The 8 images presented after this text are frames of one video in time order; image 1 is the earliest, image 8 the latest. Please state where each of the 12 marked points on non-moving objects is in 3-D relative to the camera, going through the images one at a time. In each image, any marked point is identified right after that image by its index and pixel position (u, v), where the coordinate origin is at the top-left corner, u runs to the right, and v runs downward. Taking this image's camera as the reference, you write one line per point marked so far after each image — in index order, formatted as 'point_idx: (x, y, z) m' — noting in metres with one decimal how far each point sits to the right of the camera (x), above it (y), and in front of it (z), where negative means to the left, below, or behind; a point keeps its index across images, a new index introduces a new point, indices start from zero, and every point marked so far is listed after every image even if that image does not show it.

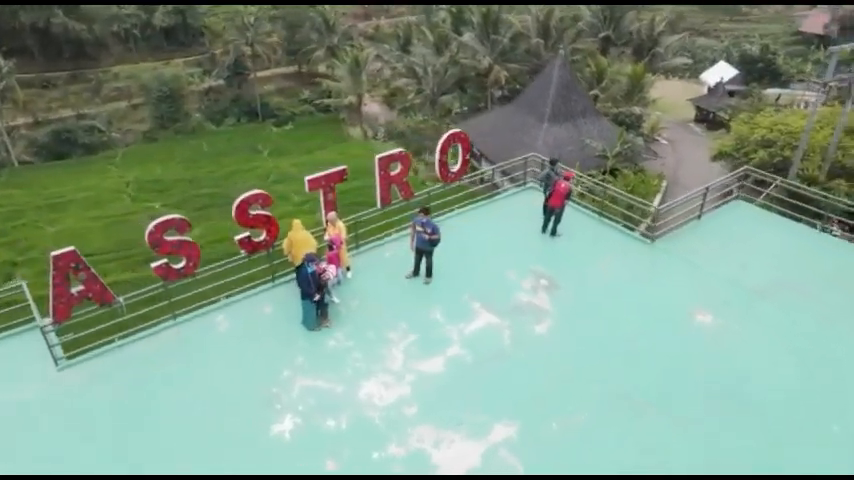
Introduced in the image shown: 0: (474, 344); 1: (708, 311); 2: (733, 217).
0: (+0.7, -1.5, +8.7) m
1: (+4.3, -1.1, +9.3) m
2: (+5.9, +0.5, +11.8) m
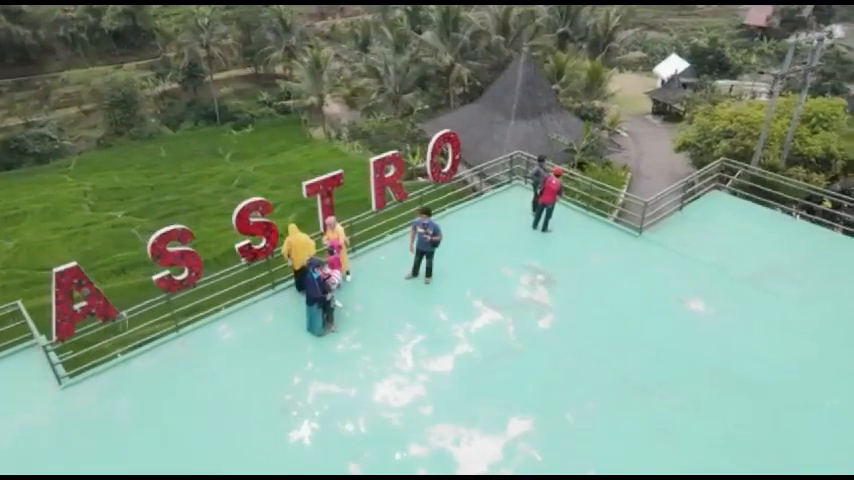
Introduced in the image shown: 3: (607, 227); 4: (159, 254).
0: (+0.8, -1.4, +8.9) m
1: (+4.3, -0.9, +9.7) m
2: (+5.7, +0.7, +12.3) m
3: (+3.3, +0.2, +11.4) m
4: (-3.5, -0.2, +8.2) m
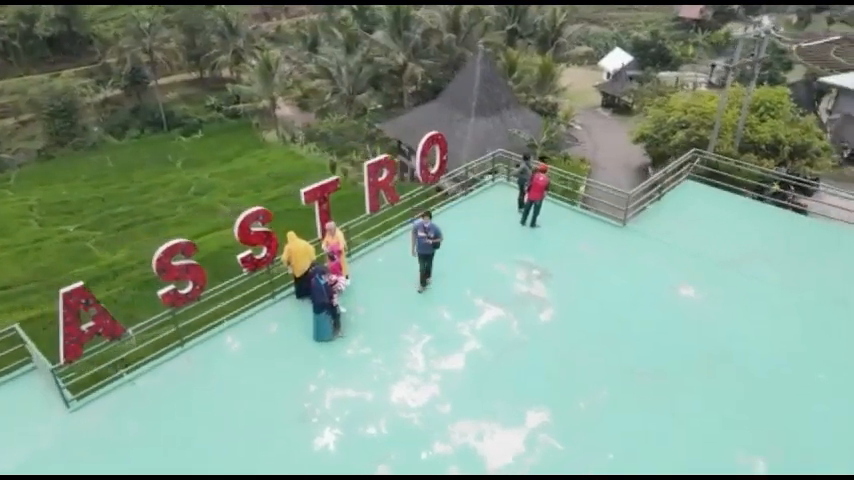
0: (+0.9, -1.4, +9.1) m
1: (+4.3, -0.7, +10.2) m
2: (+5.4, +0.9, +12.9) m
3: (+3.1, +0.4, +11.8) m
4: (-3.4, -0.4, +8.1) m
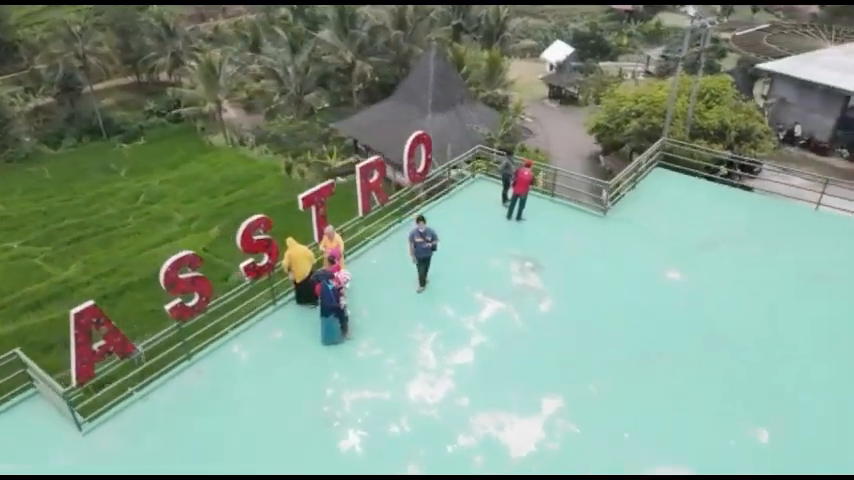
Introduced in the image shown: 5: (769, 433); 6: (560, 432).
0: (+1.0, -1.4, +9.3) m
1: (+4.3, -0.5, +10.7) m
2: (+5.0, +1.3, +13.4) m
3: (+2.9, +0.6, +12.2) m
4: (-3.3, -0.5, +8.0) m
5: (+4.2, -2.4, +7.7) m
6: (+1.7, -2.4, +7.7) m
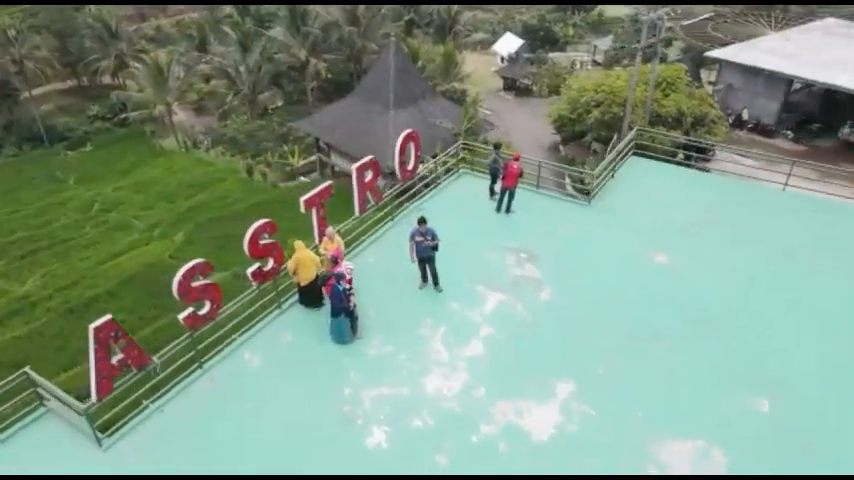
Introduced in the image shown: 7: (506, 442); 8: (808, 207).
0: (+1.1, -1.3, +9.6) m
1: (+4.2, -0.2, +11.2) m
2: (+4.7, +1.6, +14.0) m
3: (+2.7, +0.8, +12.6) m
4: (-3.1, -0.7, +7.9) m
5: (+4.5, -2.2, +8.2) m
6: (+1.9, -2.3, +8.0) m
7: (+1.0, -2.5, +7.7) m
8: (+7.7, +0.7, +12.6) m
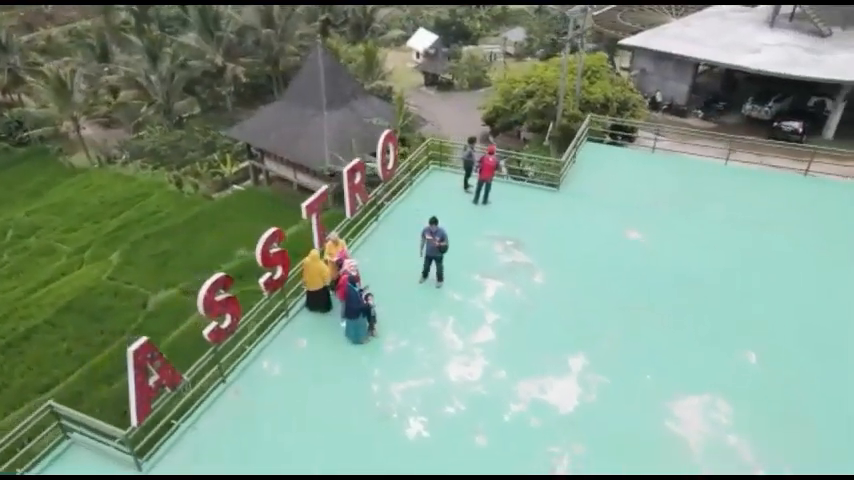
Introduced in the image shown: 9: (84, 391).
0: (+1.2, -1.1, +10.1) m
1: (+4.0, +0.2, +12.1) m
2: (+4.0, +2.0, +14.9) m
3: (+2.2, +1.1, +13.3) m
4: (-2.8, -0.8, +7.9) m
5: (+4.8, -1.7, +9.1) m
6: (+2.3, -2.0, +8.7) m
7: (+1.4, -2.3, +8.2) m
8: (+7.2, +1.4, +13.9) m
9: (-10.1, -4.4, +18.2) m
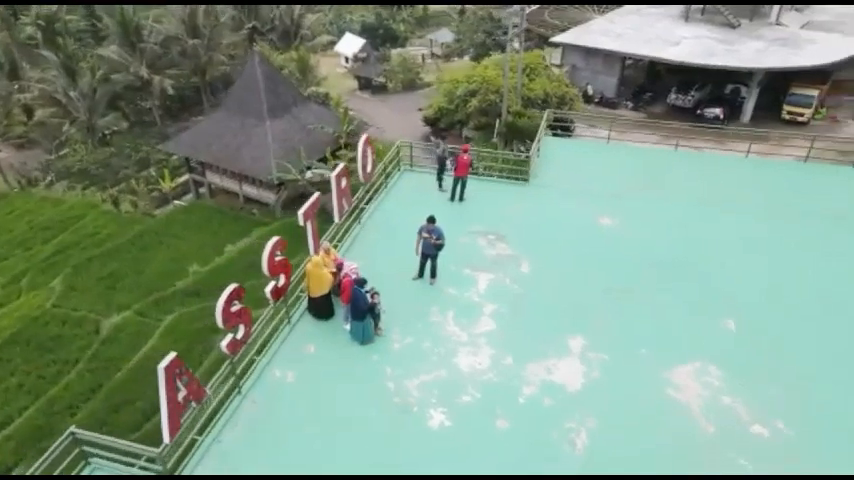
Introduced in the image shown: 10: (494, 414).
0: (+1.2, -1.0, +10.5) m
1: (+3.6, +0.5, +12.8) m
2: (+3.2, +2.3, +15.5) m
3: (+1.7, +1.2, +13.8) m
4: (-2.6, -1.0, +7.9) m
5: (+4.9, -1.3, +9.9) m
6: (+2.5, -1.8, +9.2) m
7: (+1.7, -2.2, +8.6) m
8: (+6.5, +1.9, +14.9) m
9: (-10.7, -5.2, +17.4) m
10: (+0.9, -2.4, +8.4) m
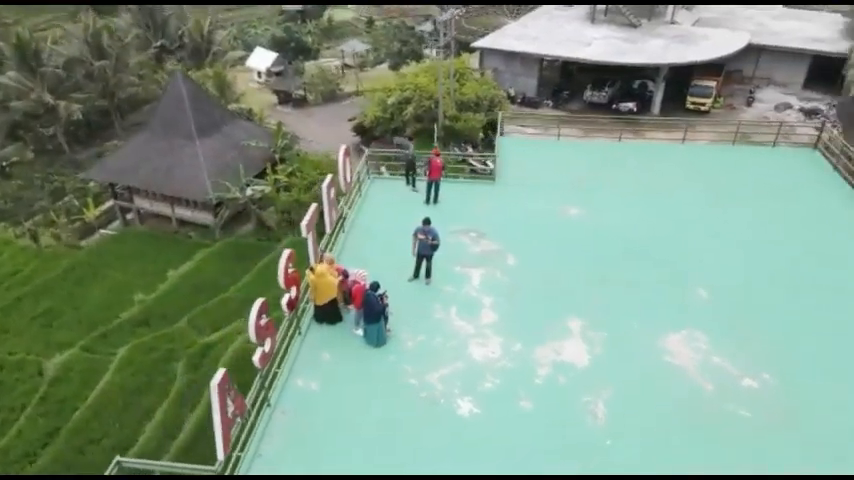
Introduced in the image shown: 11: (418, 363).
0: (+1.1, -0.9, +11.0) m
1: (+3.1, +0.7, +13.7) m
2: (+2.2, +2.4, +16.3) m
3: (+1.0, +1.3, +14.4) m
4: (-2.2, -1.2, +8.0) m
5: (+4.9, -0.9, +11.0) m
6: (+2.7, -1.6, +10.0) m
7: (+2.0, -2.0, +9.3) m
8: (+5.6, +2.3, +16.2) m
9: (-11.1, -6.2, +16.3) m
10: (+1.2, -2.3, +8.9) m
11: (-0.1, -1.9, +9.5) m
